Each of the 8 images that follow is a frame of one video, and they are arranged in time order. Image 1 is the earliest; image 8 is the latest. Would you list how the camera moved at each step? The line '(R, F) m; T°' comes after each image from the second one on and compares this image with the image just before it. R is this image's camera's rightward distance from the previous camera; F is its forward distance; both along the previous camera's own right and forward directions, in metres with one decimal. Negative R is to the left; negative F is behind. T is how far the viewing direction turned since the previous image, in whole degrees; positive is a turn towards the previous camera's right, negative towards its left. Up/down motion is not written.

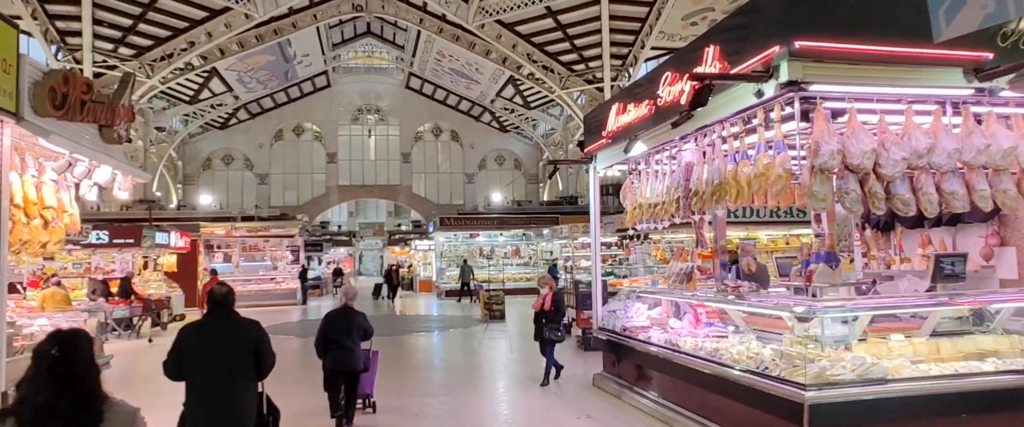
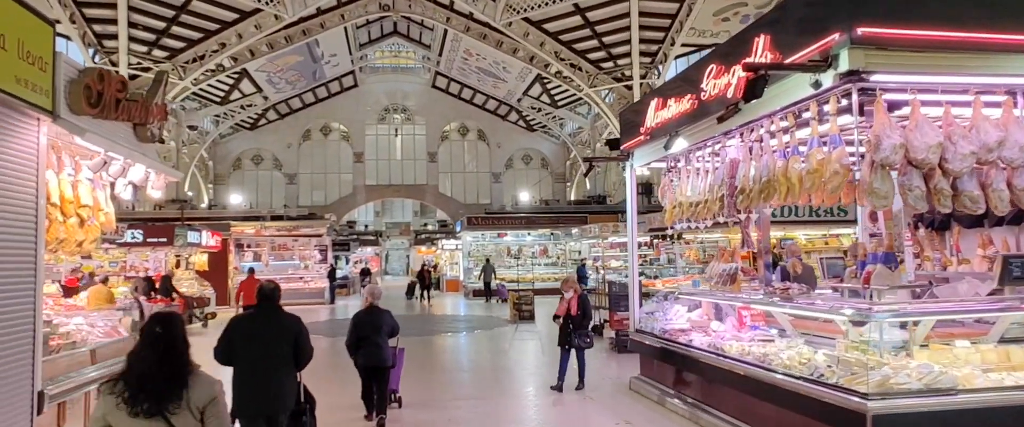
(-0.1, +0.1) m; -2°
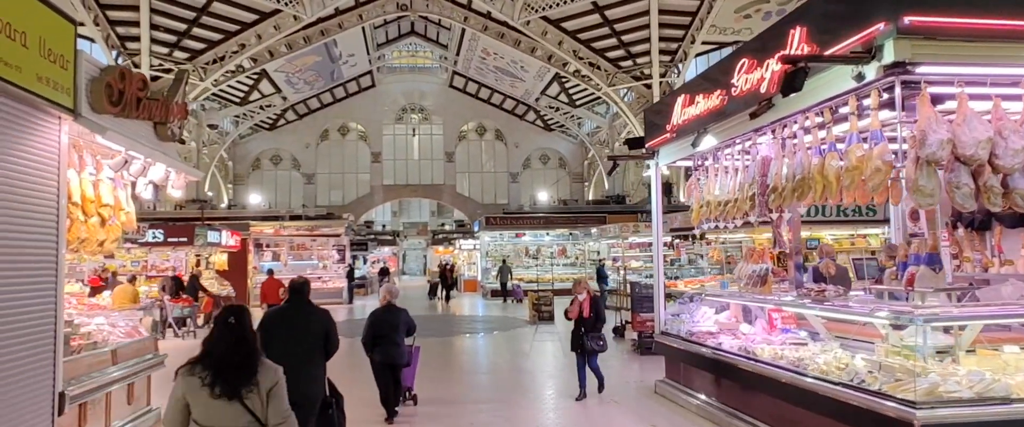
(-0.1, +0.1) m; -1°
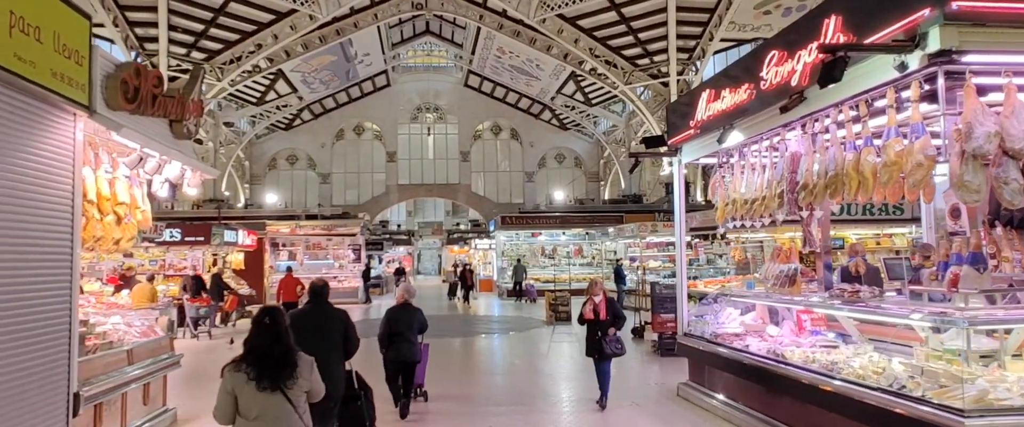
(0.0, +0.1) m; -1°
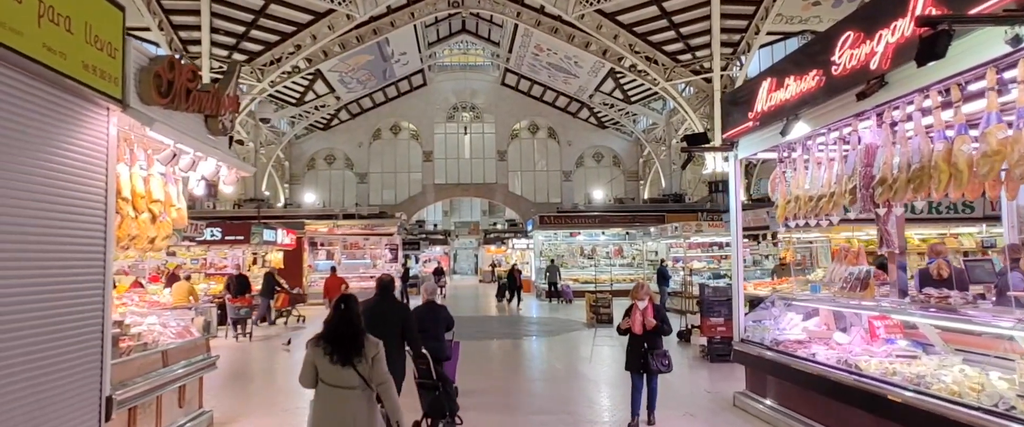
(-0.1, +0.3) m; -3°
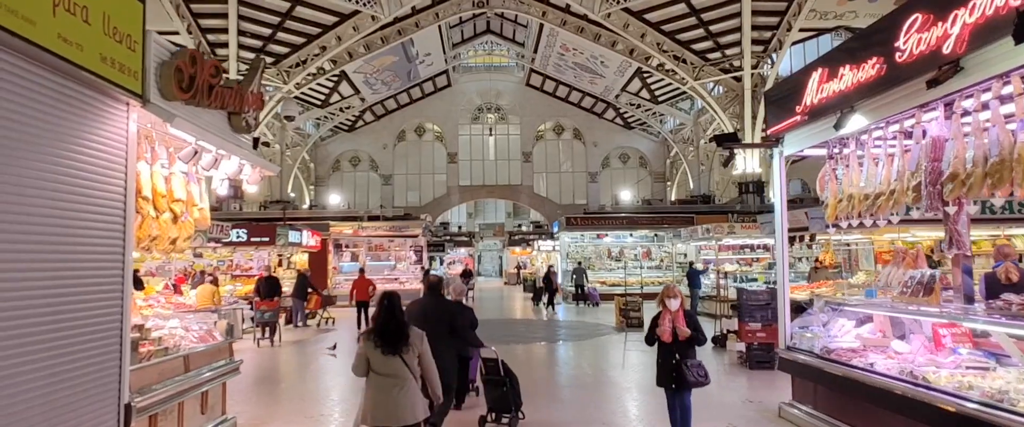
(-0.1, +0.2) m; -2°
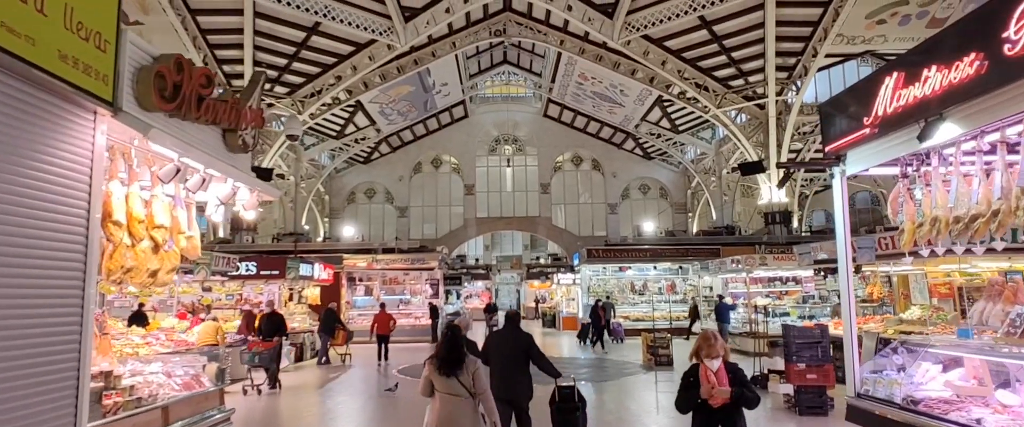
(-0.1, +0.6) m; -1°
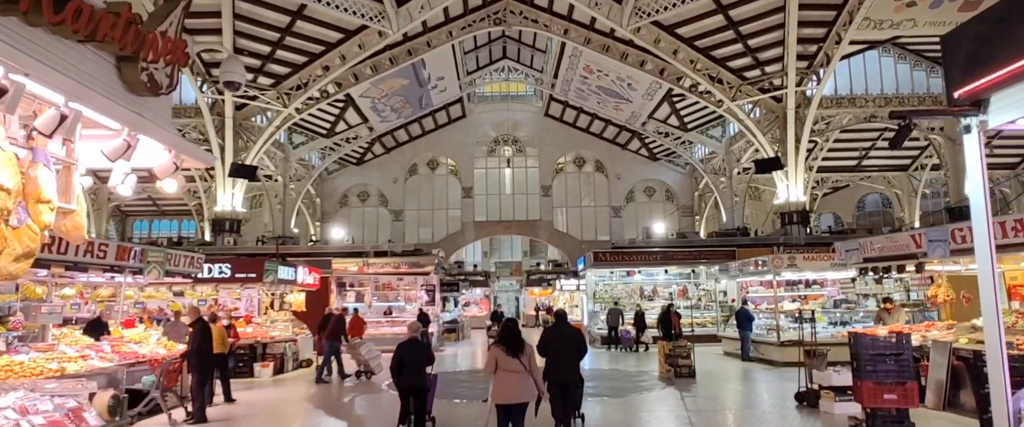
(-0.1, +1.2) m; 0°
